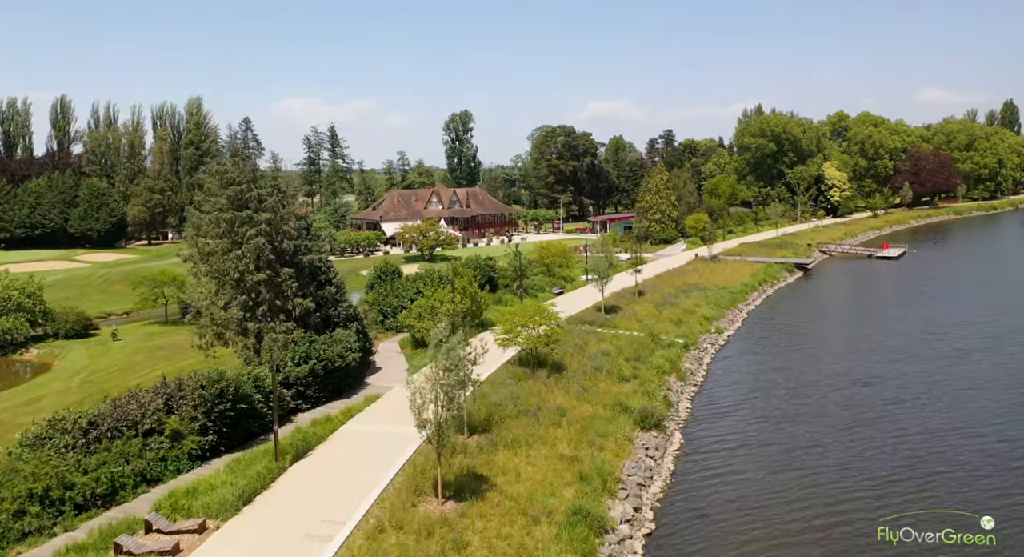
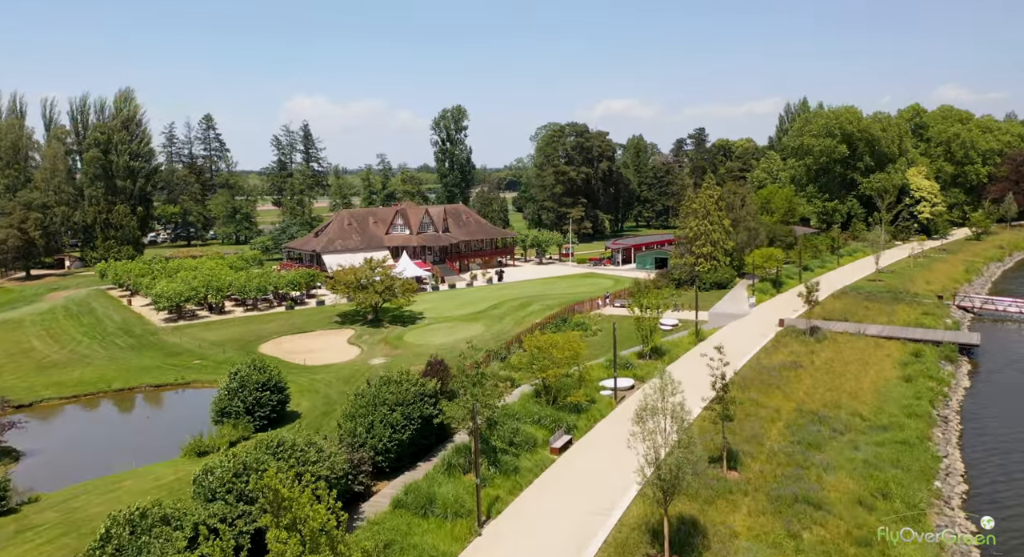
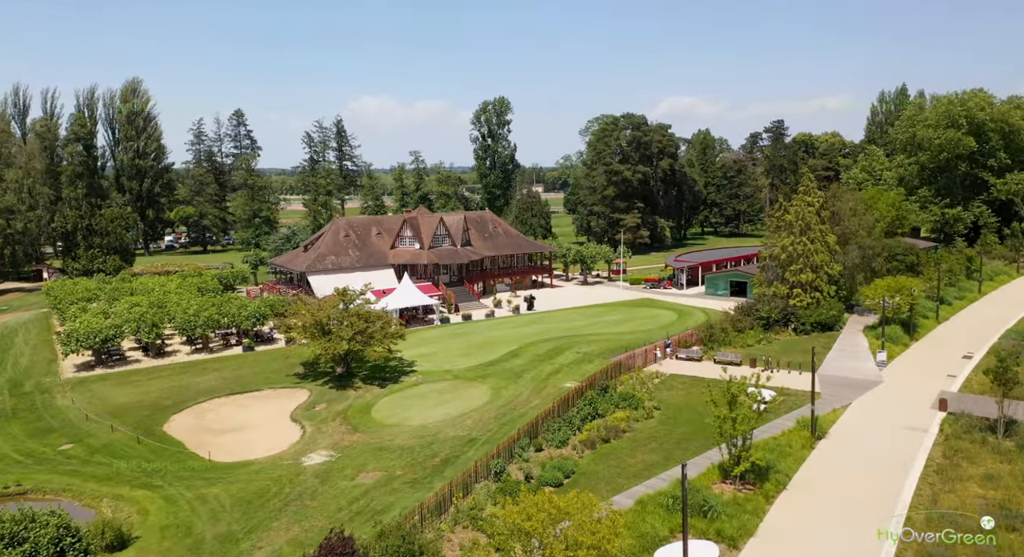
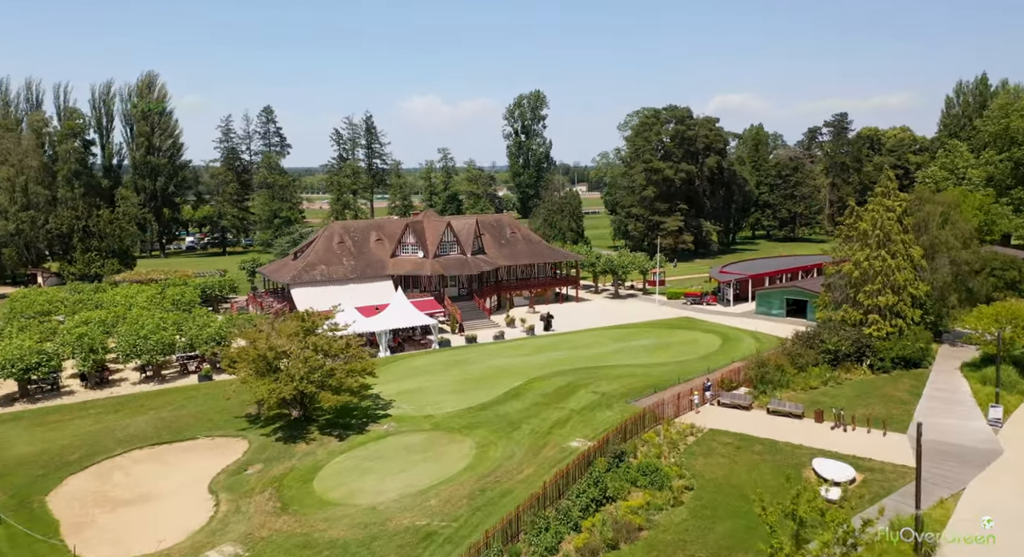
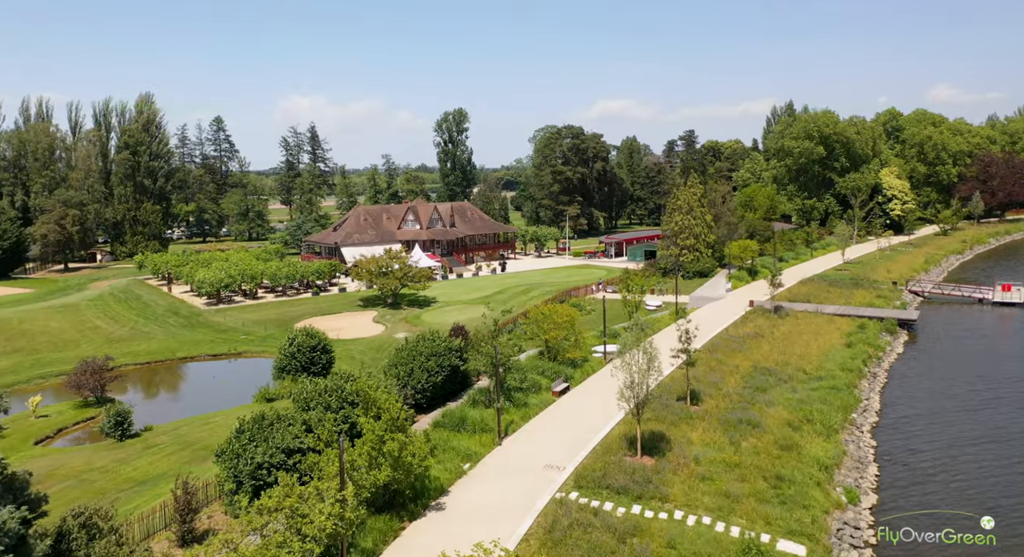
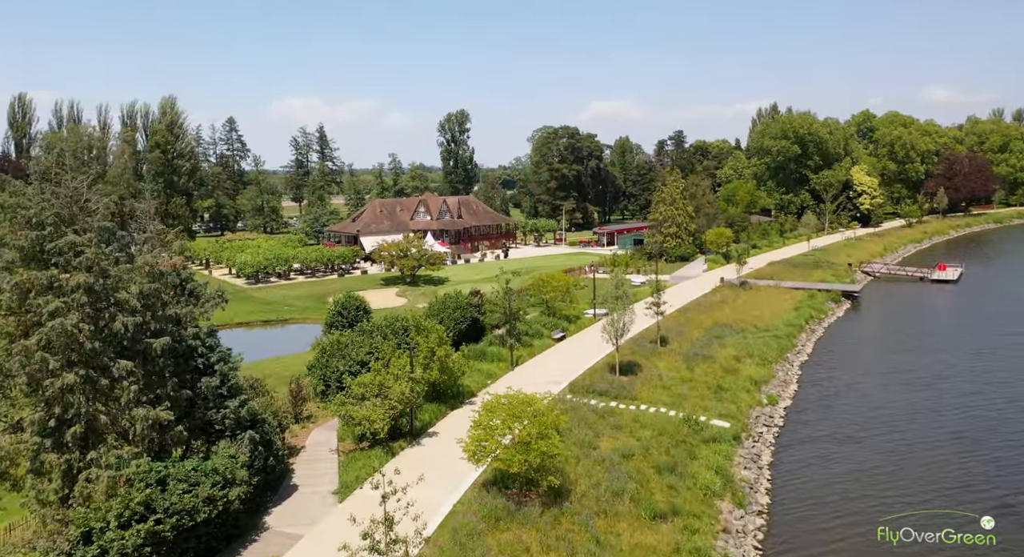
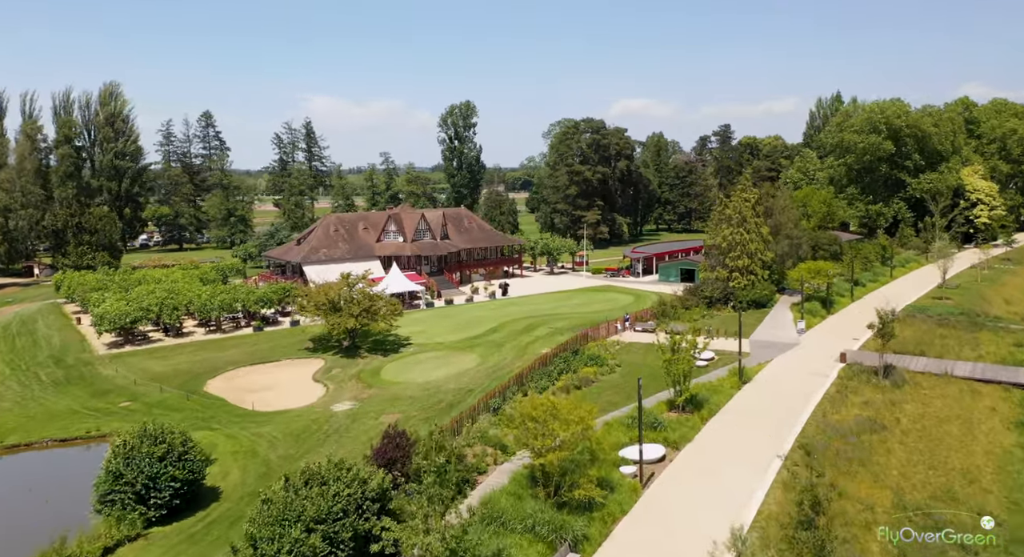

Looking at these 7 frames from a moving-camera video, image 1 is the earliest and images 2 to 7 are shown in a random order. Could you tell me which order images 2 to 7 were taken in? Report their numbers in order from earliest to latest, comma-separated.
6, 5, 2, 7, 3, 4
